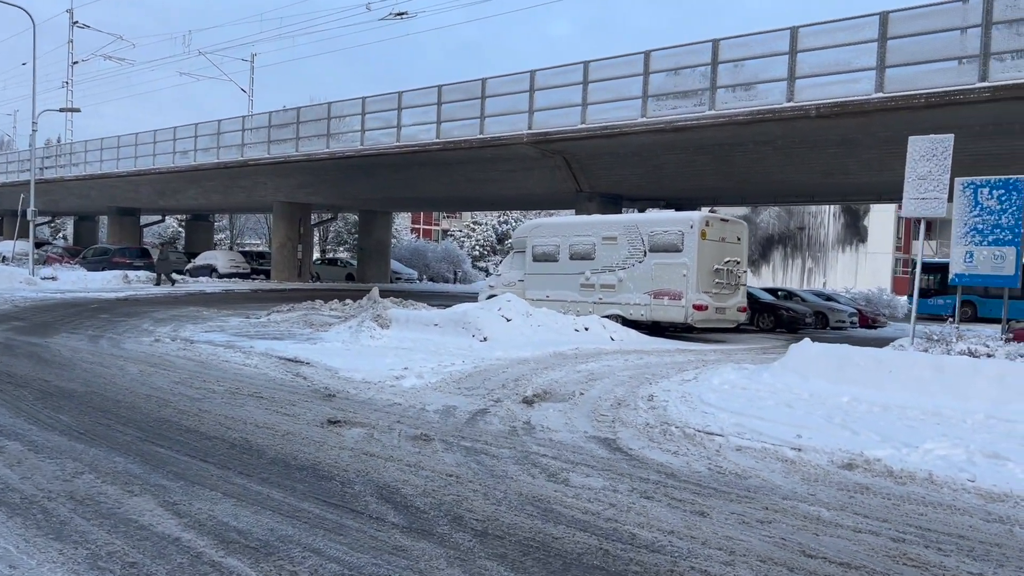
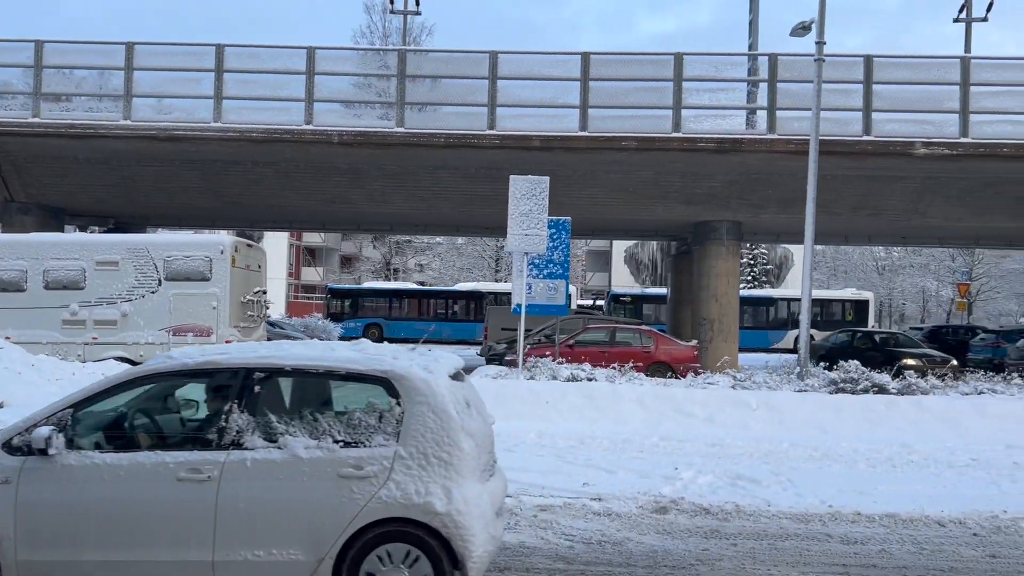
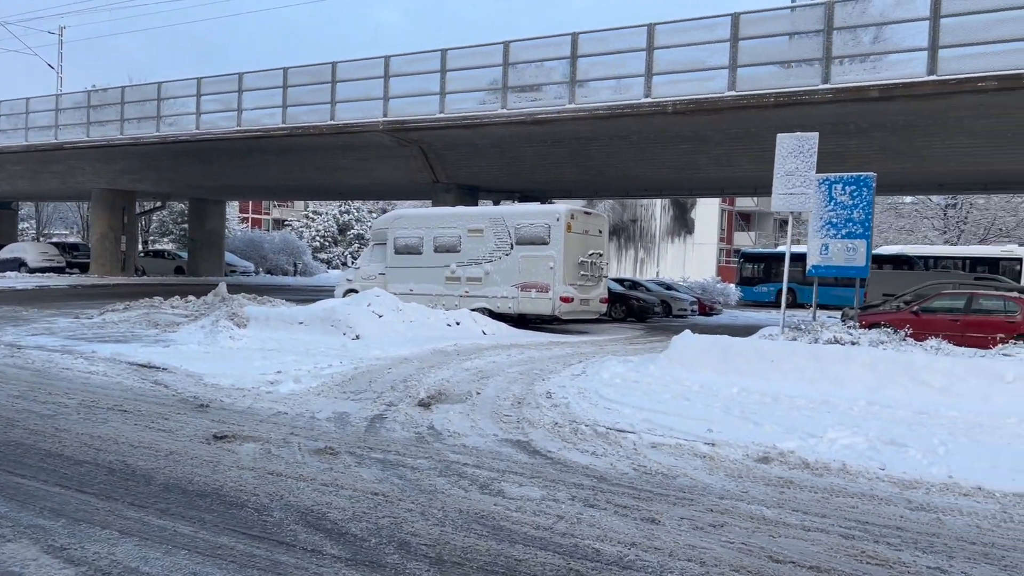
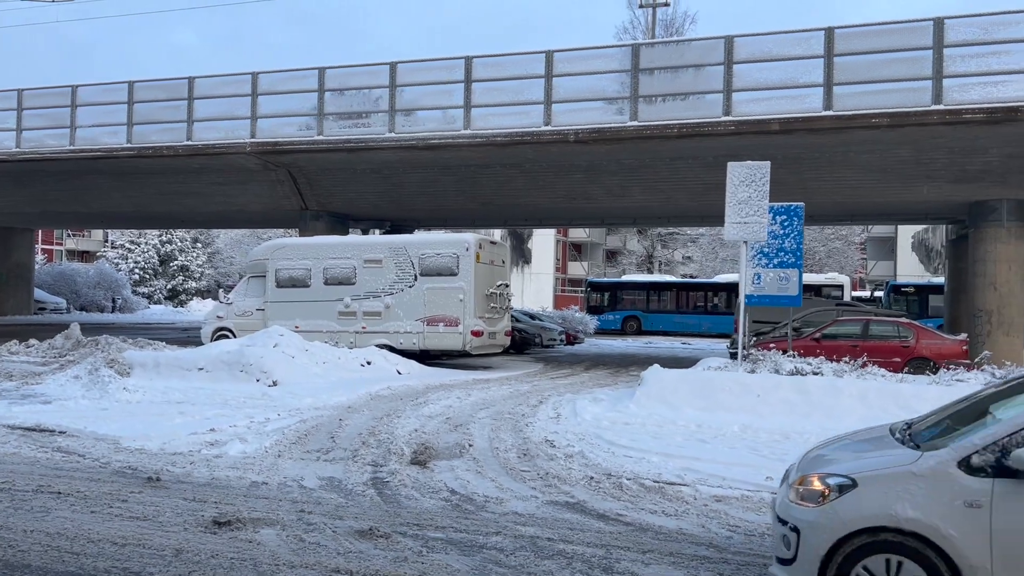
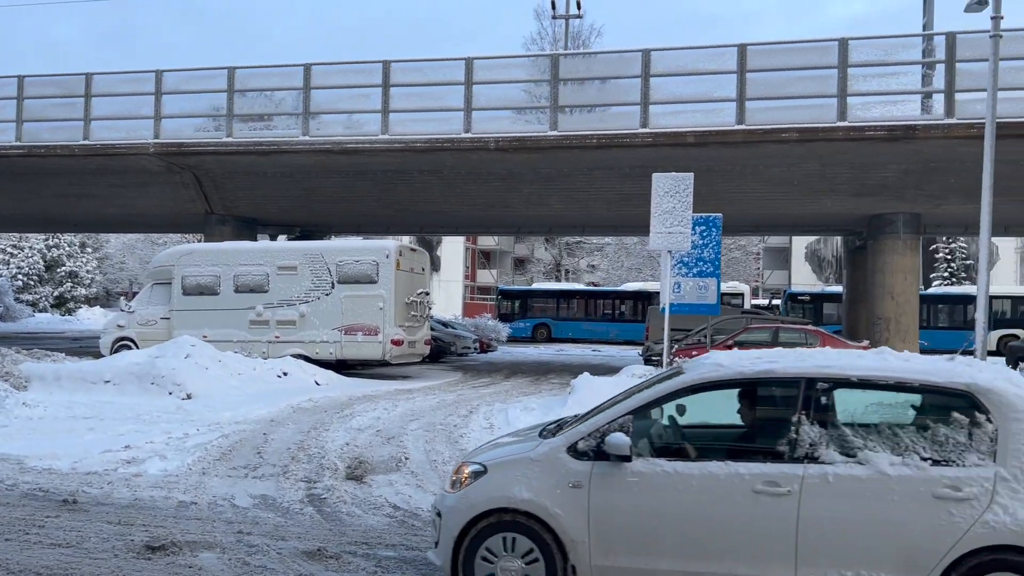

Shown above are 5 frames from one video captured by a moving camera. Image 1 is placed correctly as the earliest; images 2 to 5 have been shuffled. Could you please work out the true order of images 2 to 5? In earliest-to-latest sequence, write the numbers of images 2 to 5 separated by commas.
3, 4, 5, 2
